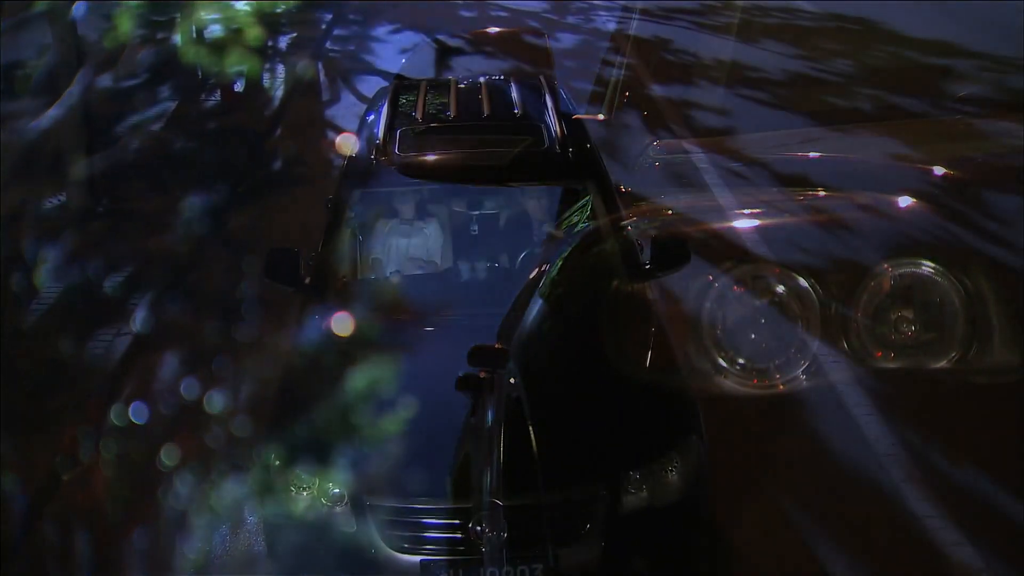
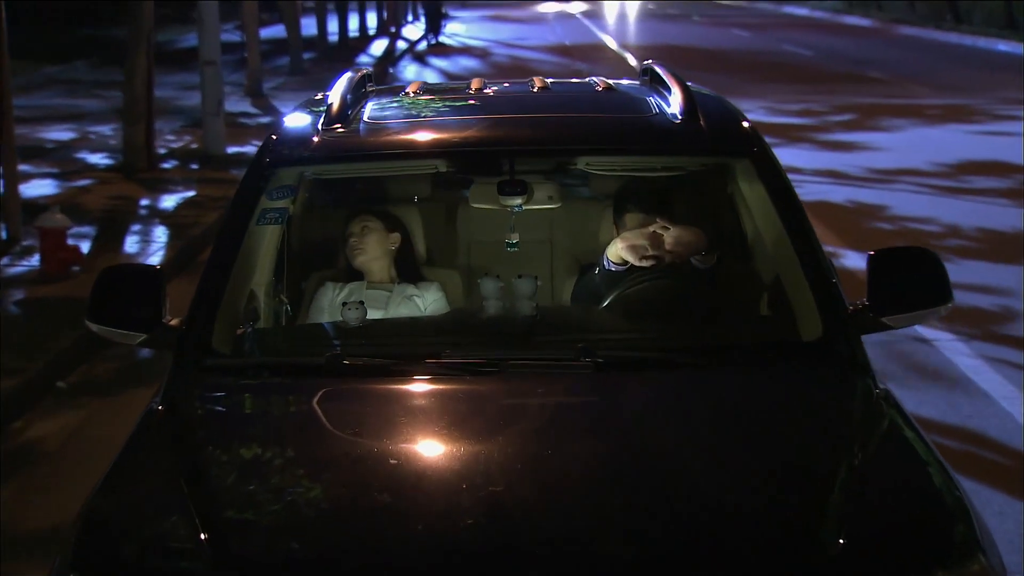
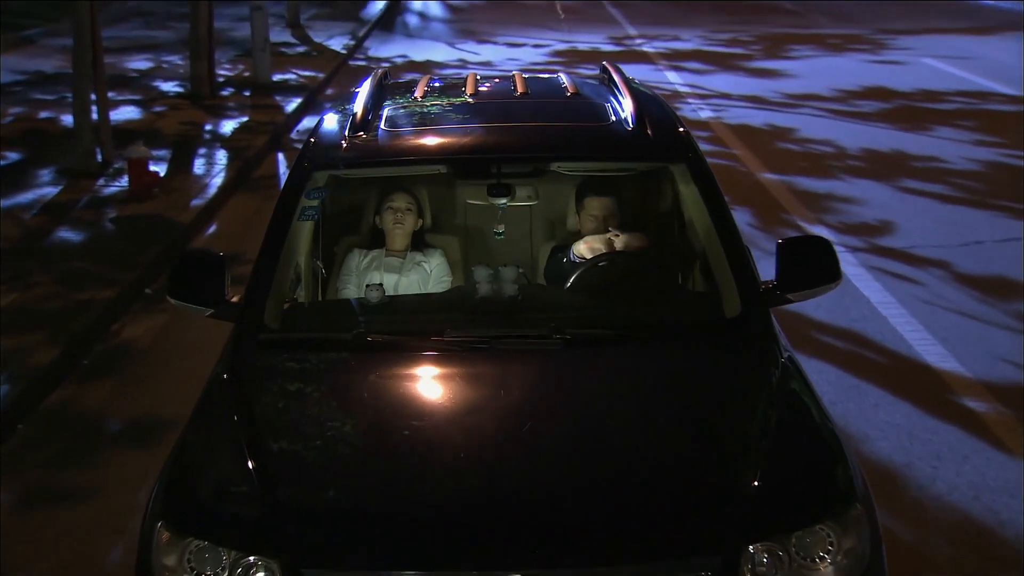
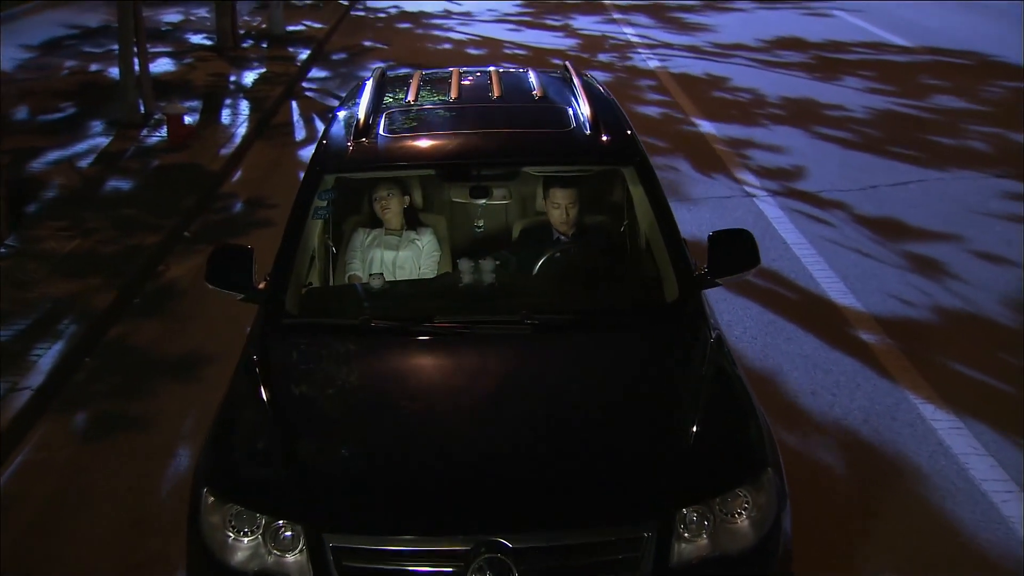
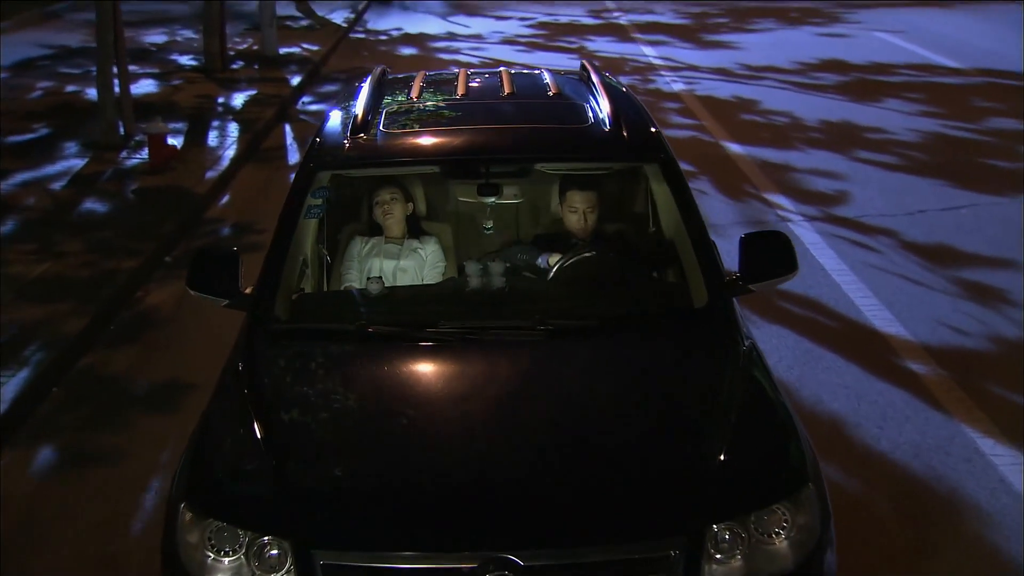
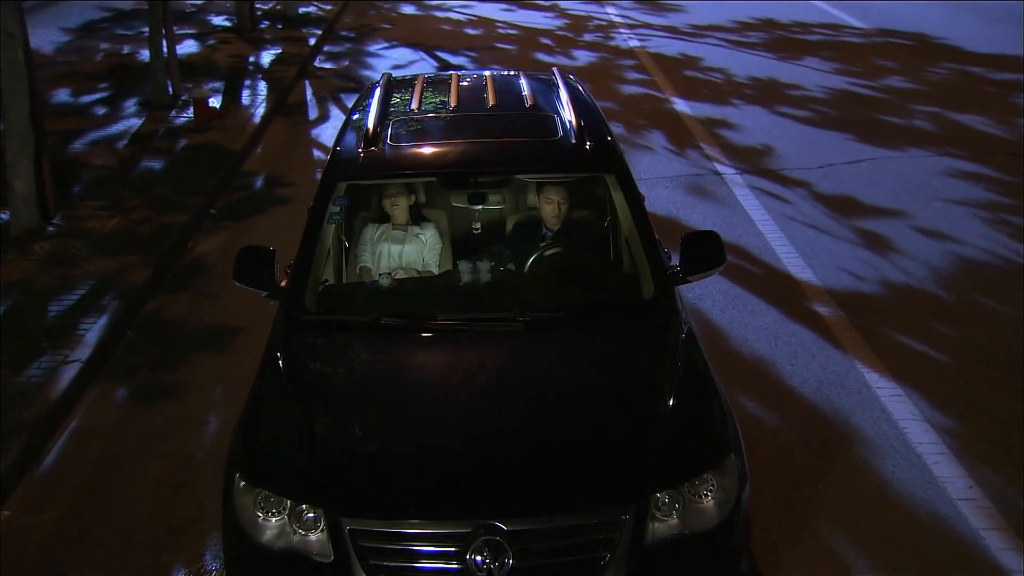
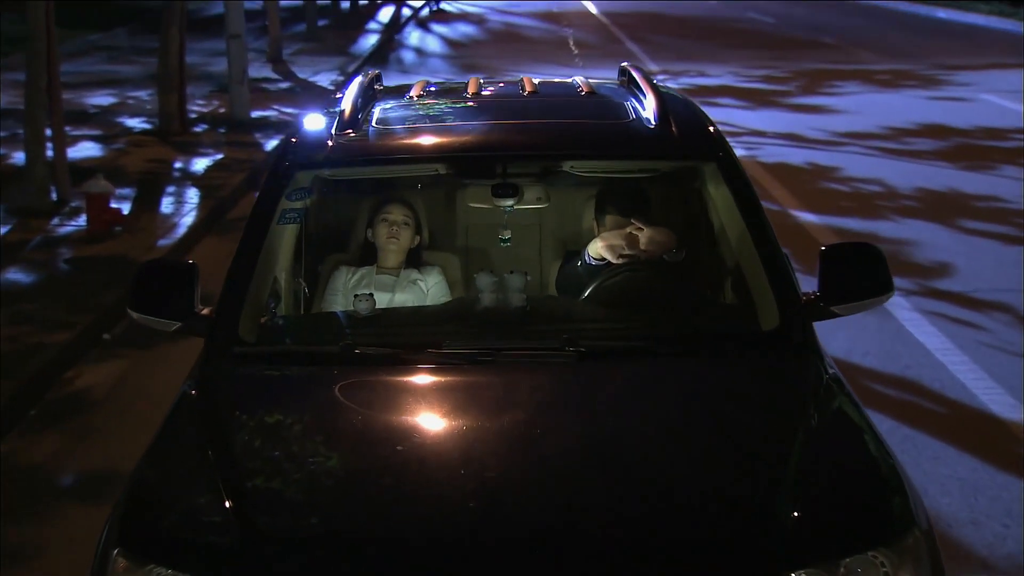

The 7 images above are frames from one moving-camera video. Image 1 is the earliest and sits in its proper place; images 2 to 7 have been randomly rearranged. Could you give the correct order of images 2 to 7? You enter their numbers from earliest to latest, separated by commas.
6, 4, 5, 3, 7, 2
